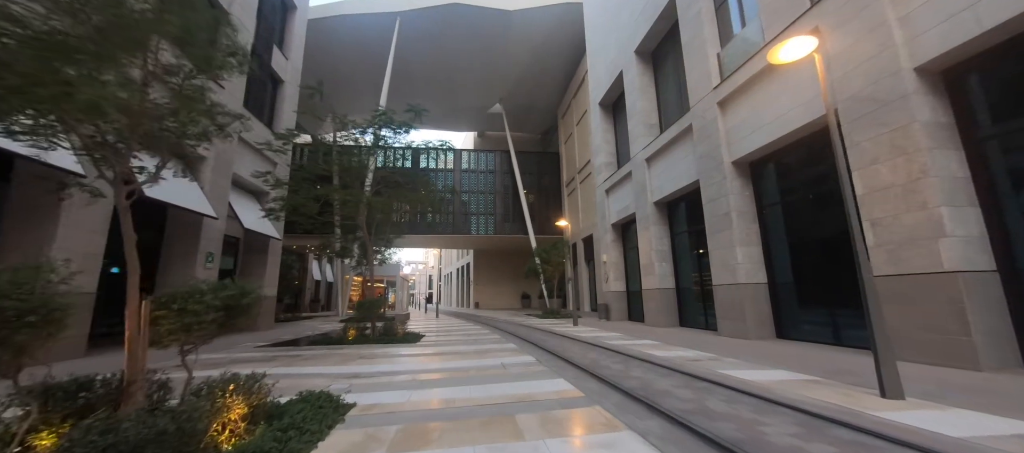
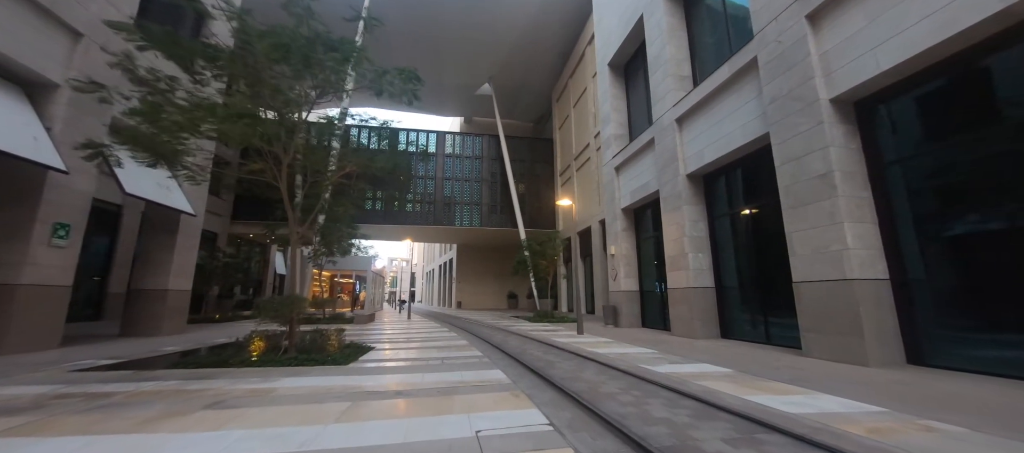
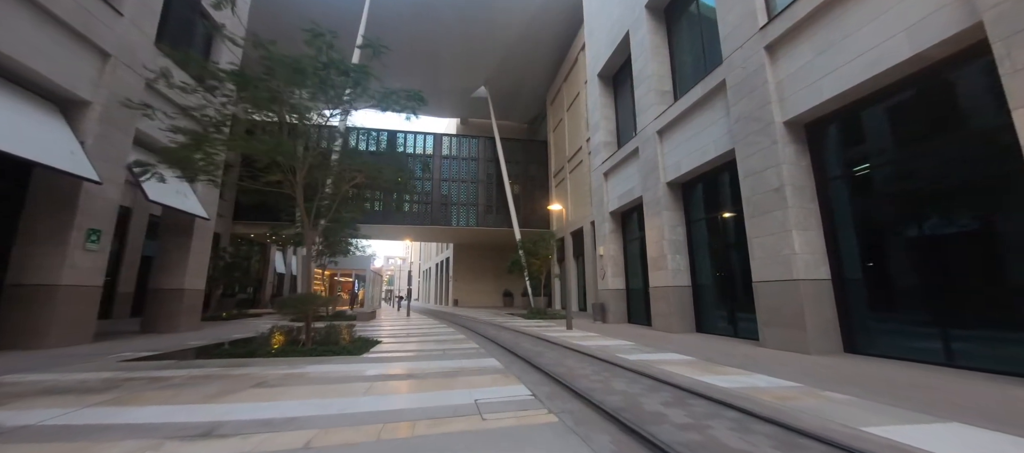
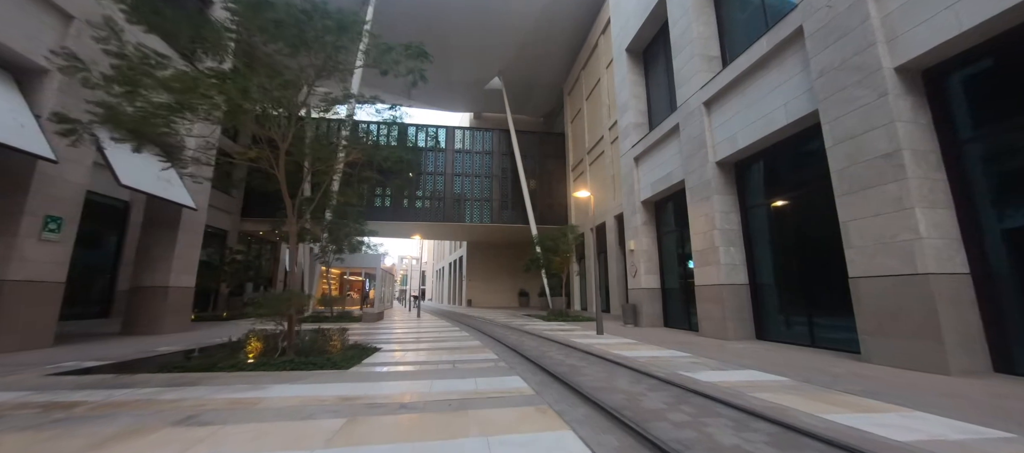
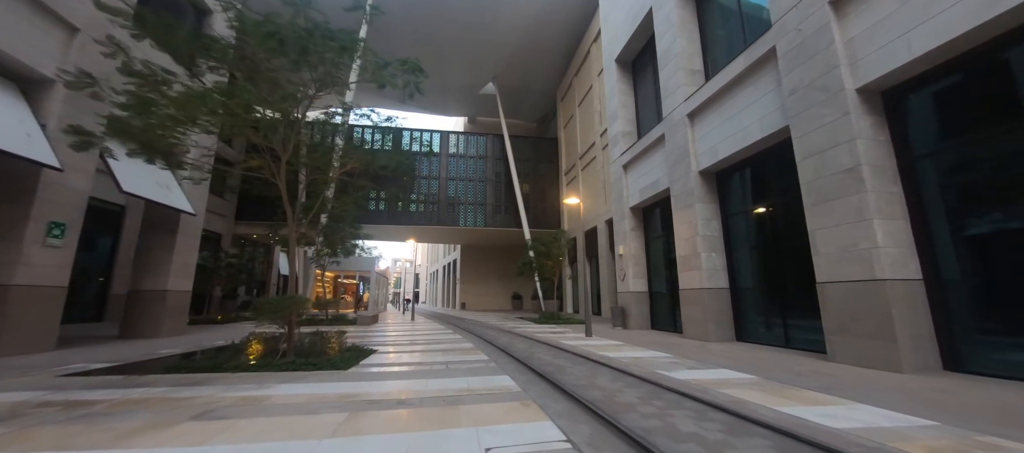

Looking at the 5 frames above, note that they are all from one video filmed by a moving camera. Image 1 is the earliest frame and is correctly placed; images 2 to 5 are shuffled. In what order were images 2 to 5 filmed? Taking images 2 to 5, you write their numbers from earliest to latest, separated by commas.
3, 2, 5, 4
